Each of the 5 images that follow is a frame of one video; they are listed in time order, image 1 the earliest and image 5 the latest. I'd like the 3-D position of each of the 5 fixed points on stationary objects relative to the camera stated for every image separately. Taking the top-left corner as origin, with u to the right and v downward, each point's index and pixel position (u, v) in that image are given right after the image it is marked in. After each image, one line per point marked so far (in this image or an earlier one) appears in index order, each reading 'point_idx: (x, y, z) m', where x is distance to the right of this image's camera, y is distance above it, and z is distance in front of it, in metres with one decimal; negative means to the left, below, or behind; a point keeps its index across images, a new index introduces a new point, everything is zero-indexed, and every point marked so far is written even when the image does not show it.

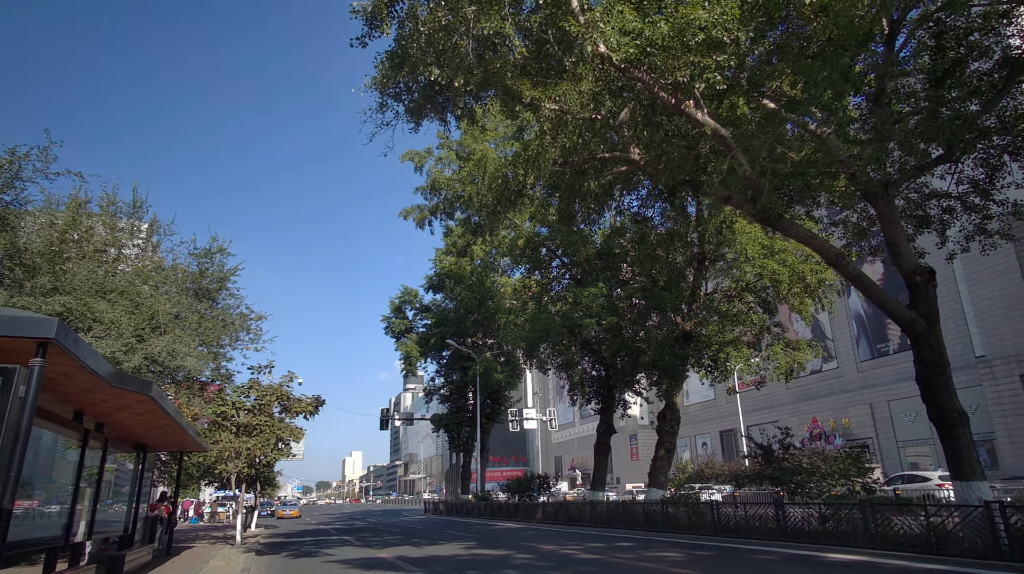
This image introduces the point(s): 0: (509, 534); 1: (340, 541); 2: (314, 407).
0: (-0.1, -7.0, +17.8) m
1: (-5.4, -8.0, +19.8) m
2: (-6.1, -3.7, +19.4) m
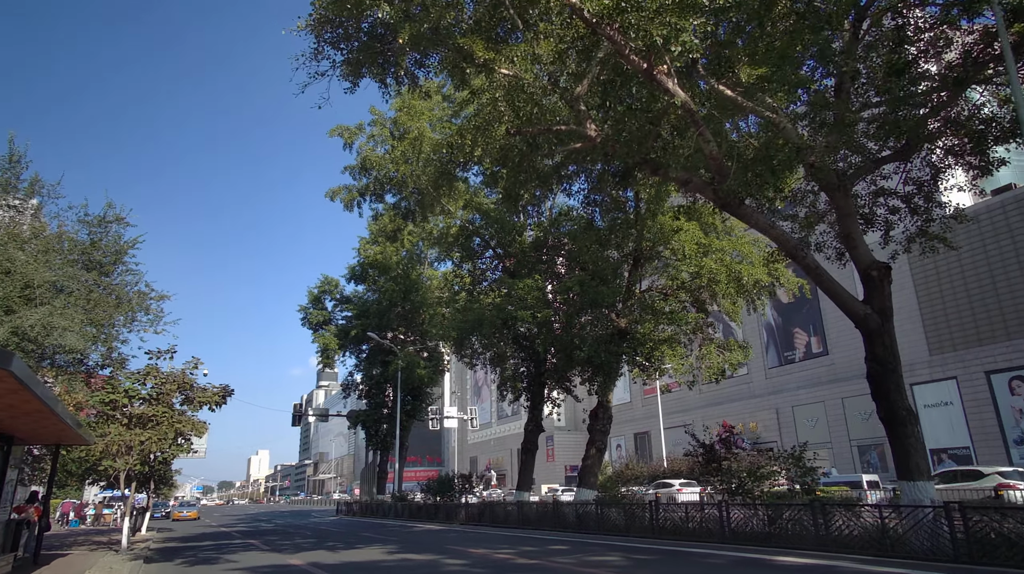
0: (-2.1, -6.7, +16.8) m
1: (-7.7, -7.4, +18.1) m
2: (-8.2, -3.1, +17.6) m
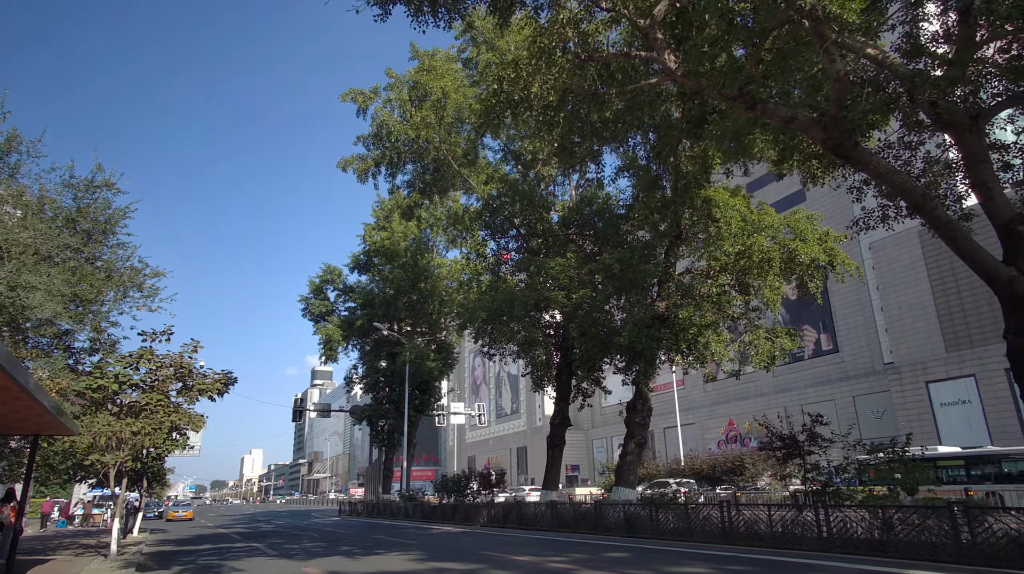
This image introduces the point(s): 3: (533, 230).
0: (-1.3, -6.1, +15.1) m
1: (-6.9, -6.8, +16.3) m
2: (-7.3, -2.5, +15.9) m
3: (+0.7, +1.8, +19.9) m
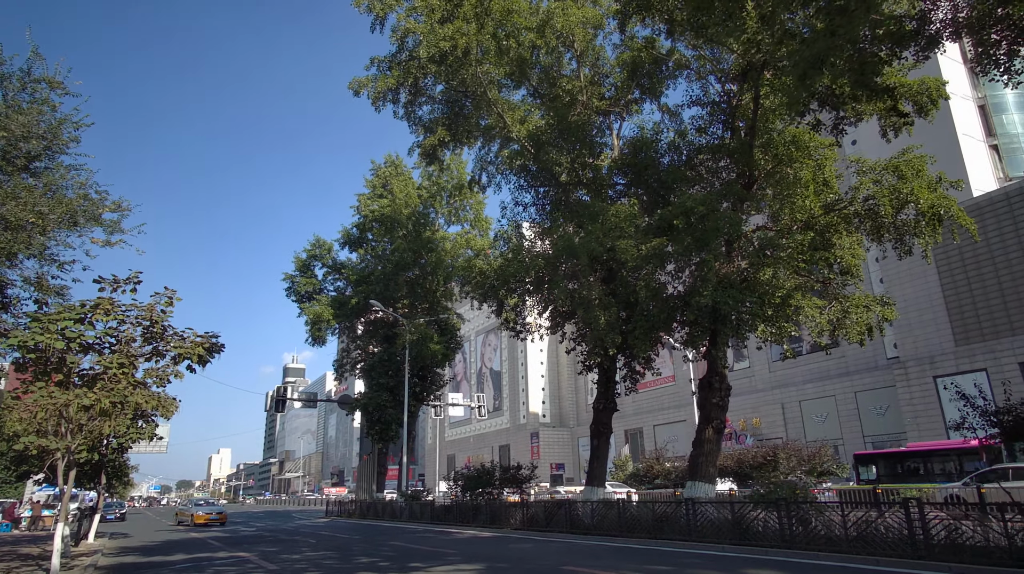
0: (-0.1, -5.0, +11.9) m
1: (-5.8, -5.7, +13.0) m
2: (-6.1, -1.3, +12.5) m
3: (+1.7, +2.9, +16.8) m
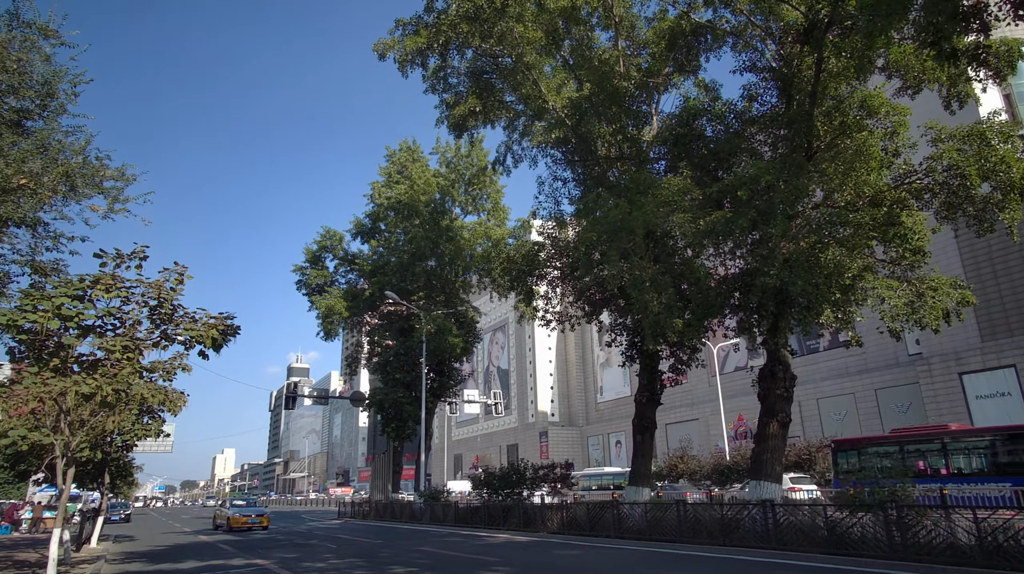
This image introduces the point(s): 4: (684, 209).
0: (+0.7, -4.6, +10.6) m
1: (-4.9, -5.3, +11.7) m
2: (-5.3, -0.9, +11.2) m
3: (+2.6, +3.3, +15.5) m
4: (+3.6, +1.6, +13.4) m
